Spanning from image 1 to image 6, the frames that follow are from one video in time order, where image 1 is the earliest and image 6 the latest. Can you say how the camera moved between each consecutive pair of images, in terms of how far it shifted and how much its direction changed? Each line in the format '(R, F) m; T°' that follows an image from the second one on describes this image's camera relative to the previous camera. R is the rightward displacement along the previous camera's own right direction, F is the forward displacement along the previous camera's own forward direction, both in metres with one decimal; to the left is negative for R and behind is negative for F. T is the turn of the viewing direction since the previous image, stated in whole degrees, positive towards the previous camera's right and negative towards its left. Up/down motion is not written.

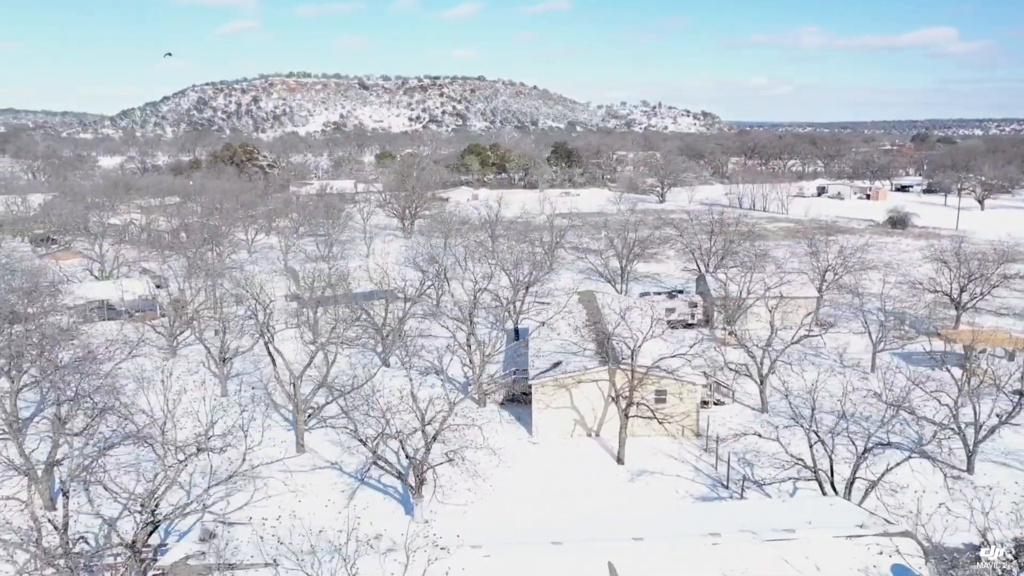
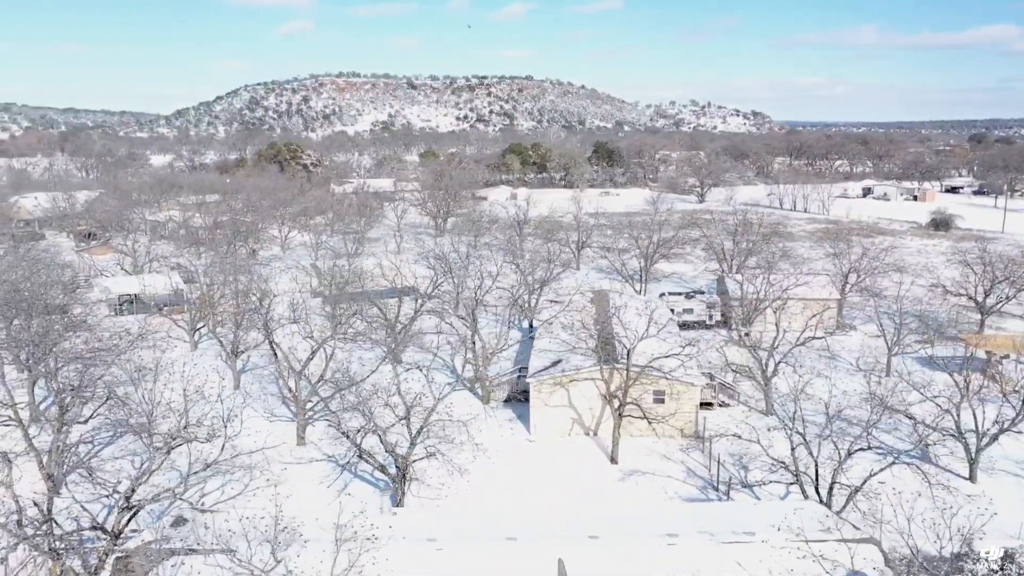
(+0.9, 0.0) m; -3°
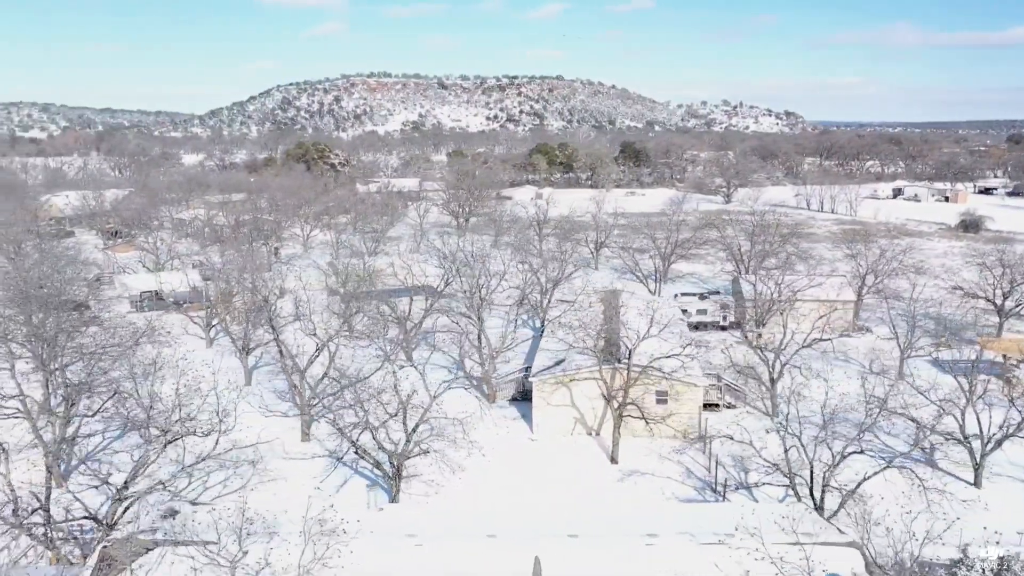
(+0.5, 0.0) m; -2°
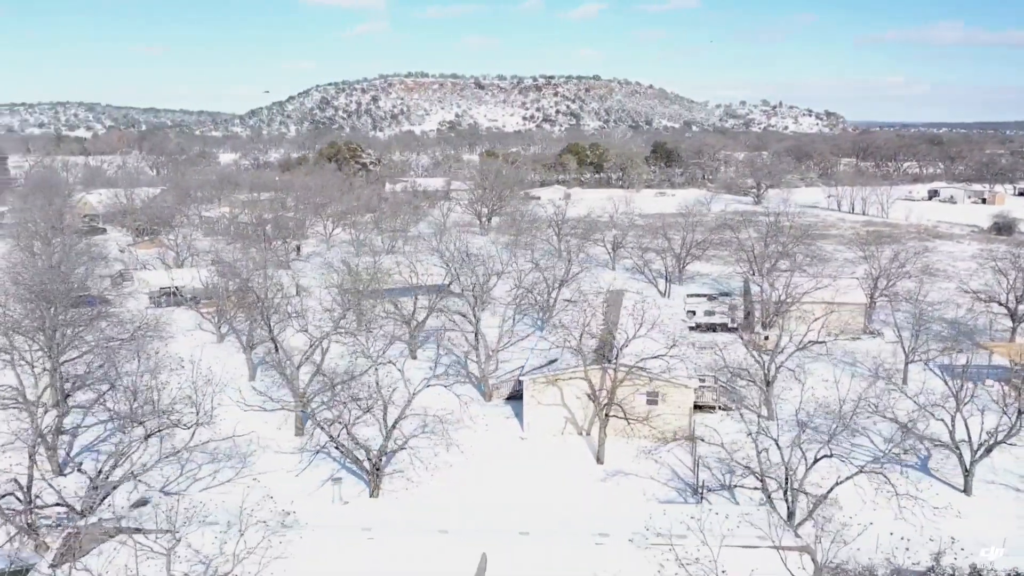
(+0.8, 0.0) m; -2°
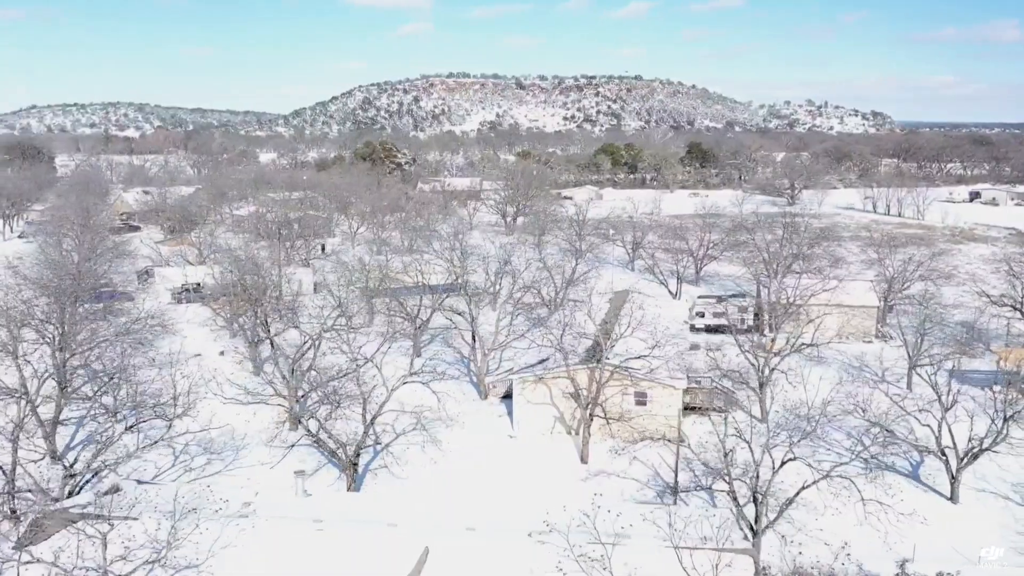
(+0.9, 0.0) m; -2°
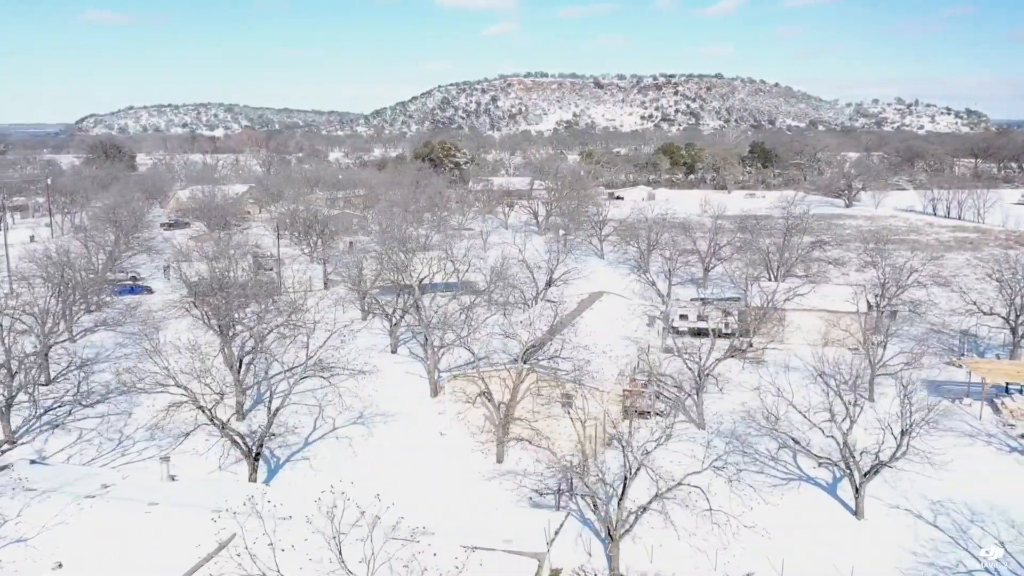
(+2.7, 0.0) m; -4°
